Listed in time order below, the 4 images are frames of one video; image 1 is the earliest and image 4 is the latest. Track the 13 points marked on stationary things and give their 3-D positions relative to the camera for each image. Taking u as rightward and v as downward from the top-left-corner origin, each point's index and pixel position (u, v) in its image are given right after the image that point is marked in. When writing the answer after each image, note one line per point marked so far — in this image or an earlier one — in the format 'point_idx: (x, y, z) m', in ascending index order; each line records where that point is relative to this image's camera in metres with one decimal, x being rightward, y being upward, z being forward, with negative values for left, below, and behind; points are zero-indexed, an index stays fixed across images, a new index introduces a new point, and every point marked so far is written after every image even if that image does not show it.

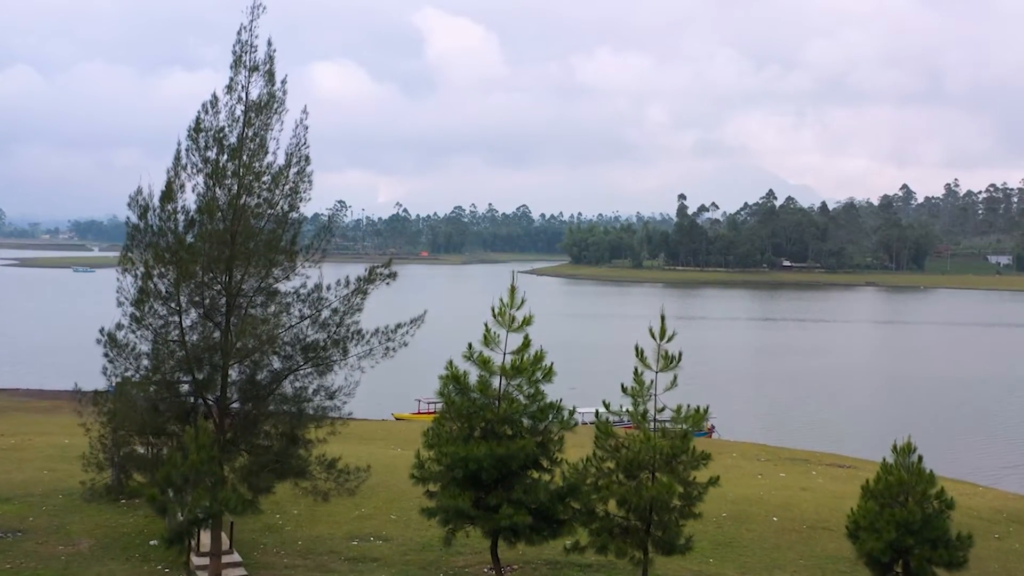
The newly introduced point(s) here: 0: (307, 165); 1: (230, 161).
0: (-2.3, +1.3, +9.3) m
1: (-3.0, +1.3, +8.7) m
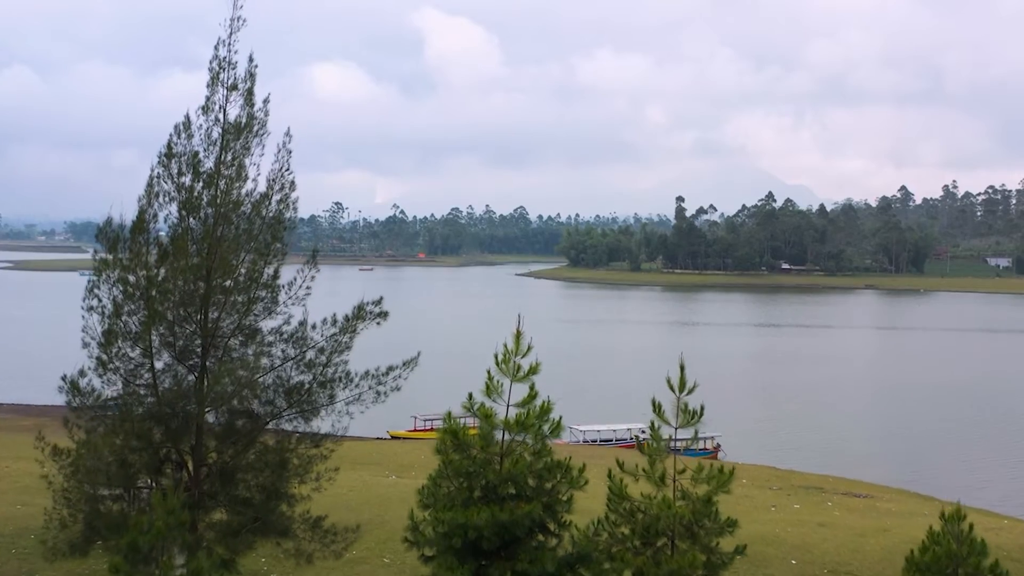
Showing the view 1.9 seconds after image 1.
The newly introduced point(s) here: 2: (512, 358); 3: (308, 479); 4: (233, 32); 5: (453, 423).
0: (-2.3, +1.0, +8.6) m
1: (-3.0, +0.9, +8.0) m
2: (0.0, -0.6, +6.9) m
3: (-2.1, -1.9, +8.3) m
4: (-2.9, +2.7, +8.6) m
5: (-0.5, -1.1, +7.0) m
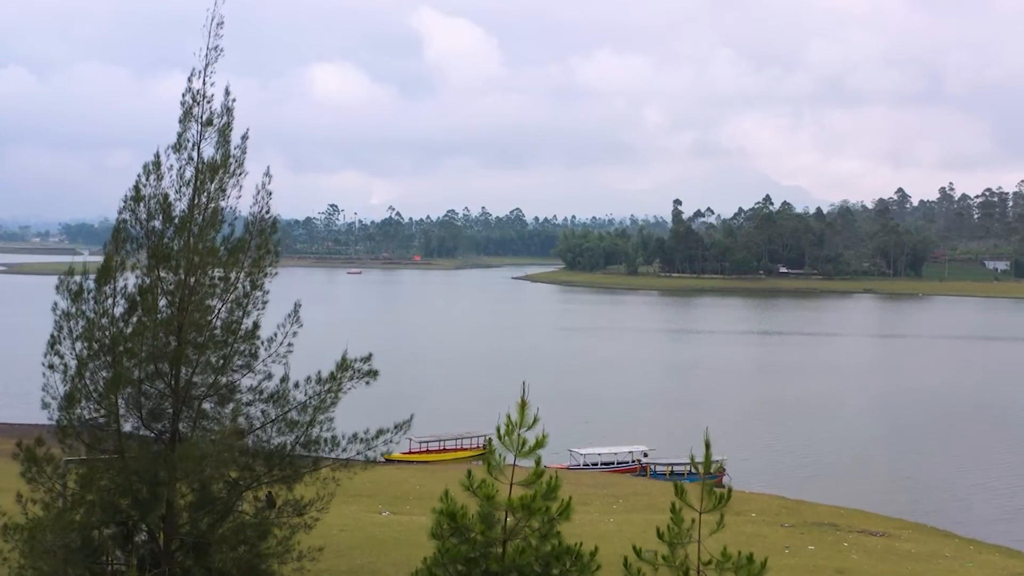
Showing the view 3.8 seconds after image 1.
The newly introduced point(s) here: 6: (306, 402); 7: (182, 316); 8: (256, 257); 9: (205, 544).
0: (-2.3, +0.5, +7.8) m
1: (-3.0, +0.5, +7.3) m
2: (0.0, -1.1, +6.2) m
3: (-2.0, -2.4, +7.6) m
4: (-2.9, +2.2, +7.9) m
5: (-0.5, -1.6, +6.3) m
6: (-1.9, -1.1, +7.8) m
7: (-2.9, -0.2, +7.1) m
8: (-2.4, +0.3, +7.7) m
9: (-2.7, -2.2, +7.2) m
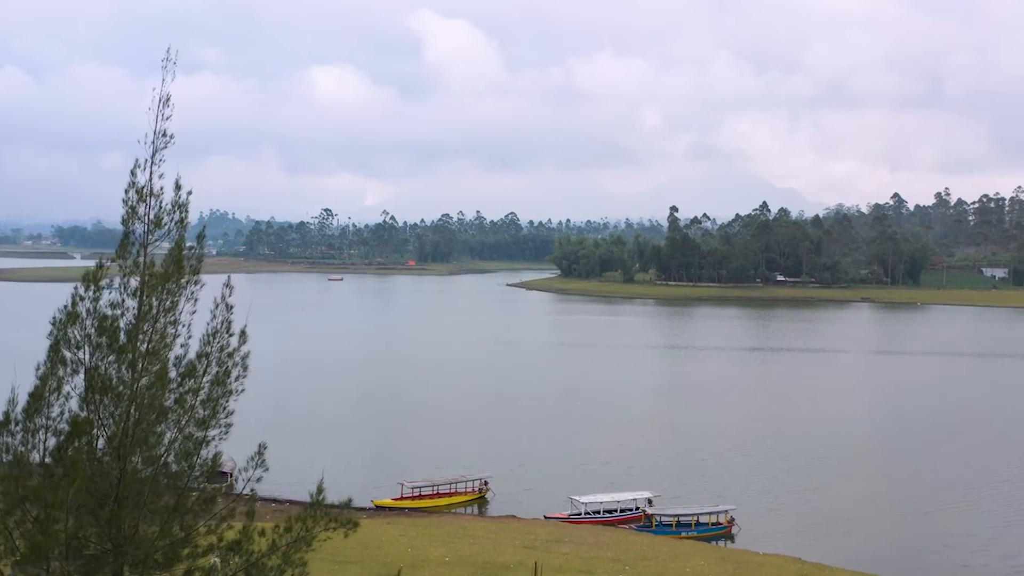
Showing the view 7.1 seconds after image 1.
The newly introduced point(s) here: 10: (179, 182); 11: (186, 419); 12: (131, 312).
0: (-2.3, -0.5, +6.7) m
1: (-2.9, -0.5, +6.2) m
2: (+0.1, -2.0, +5.1) m
3: (-2.0, -3.4, +6.5) m
4: (-2.9, +1.2, +6.8) m
5: (-0.4, -2.6, +5.2) m
6: (-1.9, -2.1, +6.7) m
7: (-2.8, -1.2, +6.0) m
8: (-2.4, -0.7, +6.6) m
9: (-2.6, -3.2, +6.1) m
10: (-2.7, +0.9, +6.7) m
11: (-2.5, -1.0, +6.4) m
12: (-2.9, -0.1, +6.2) m
